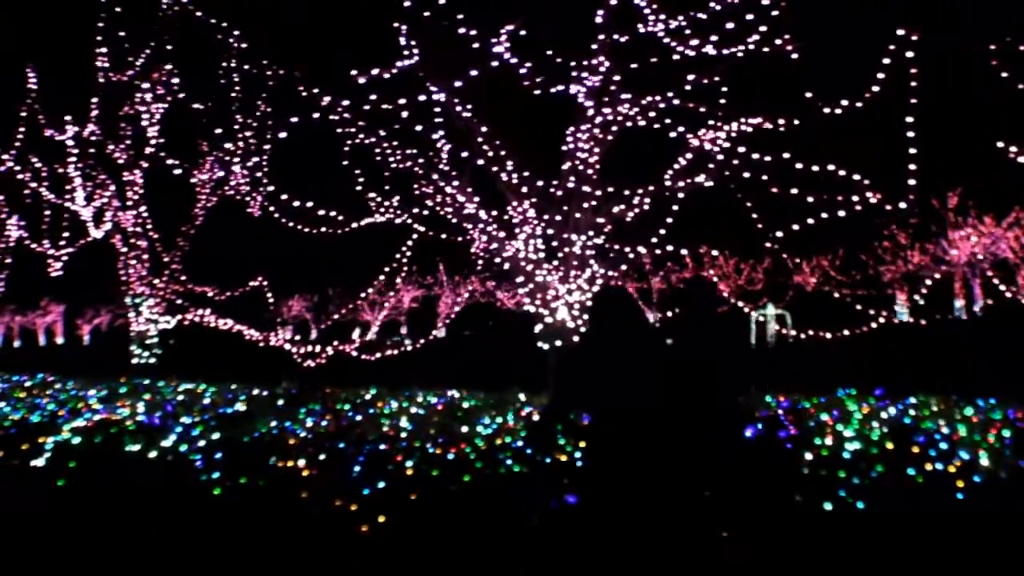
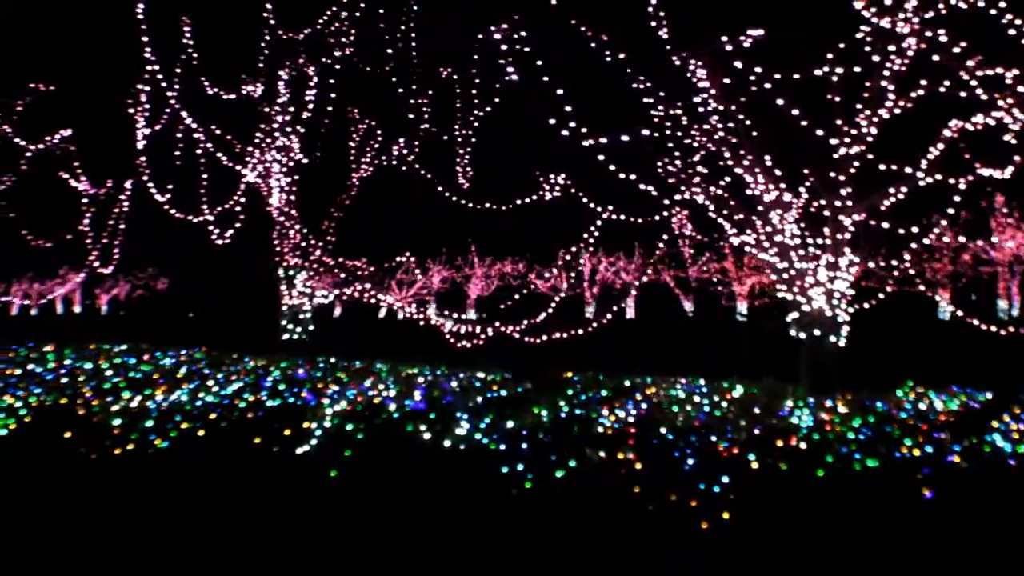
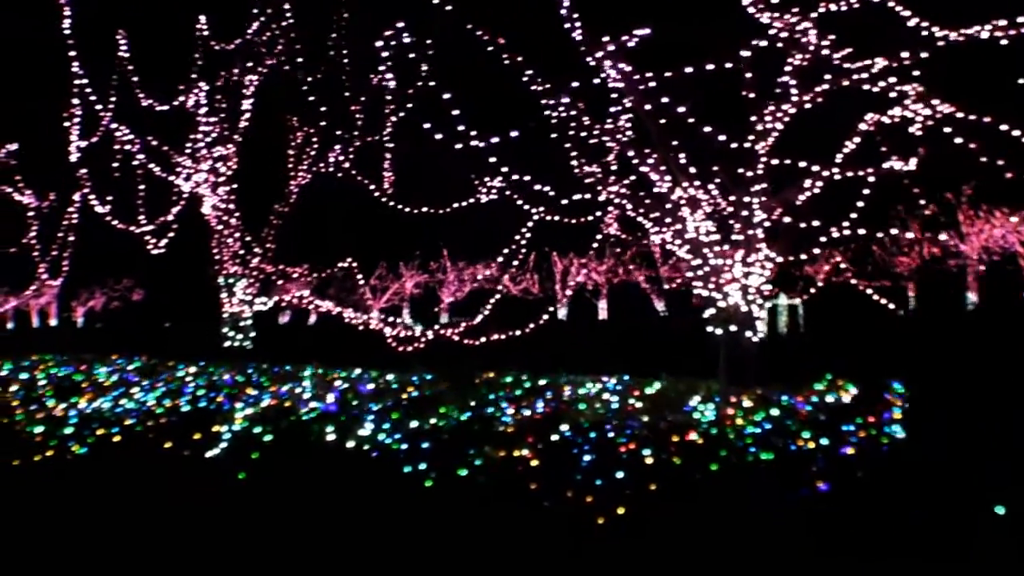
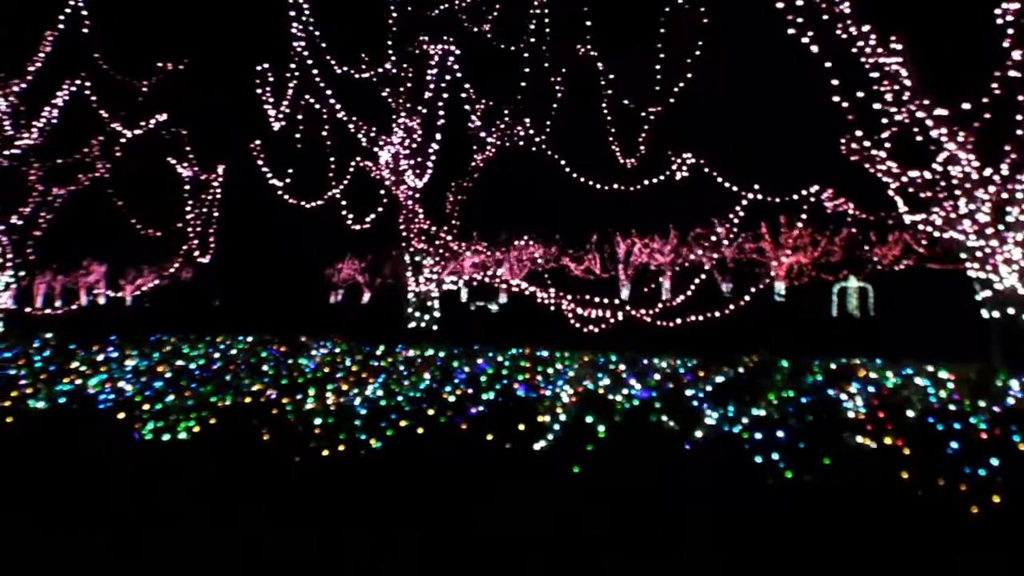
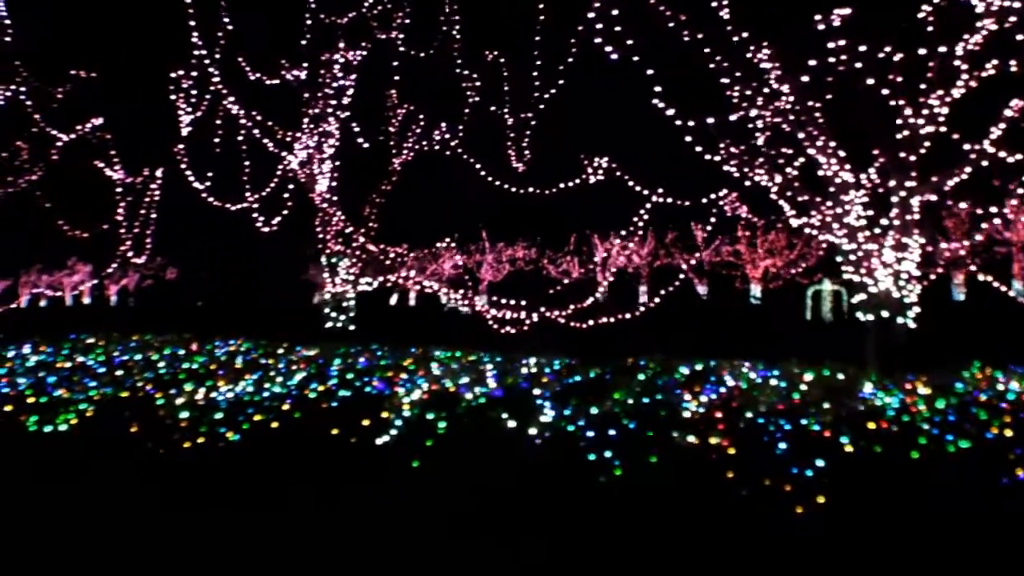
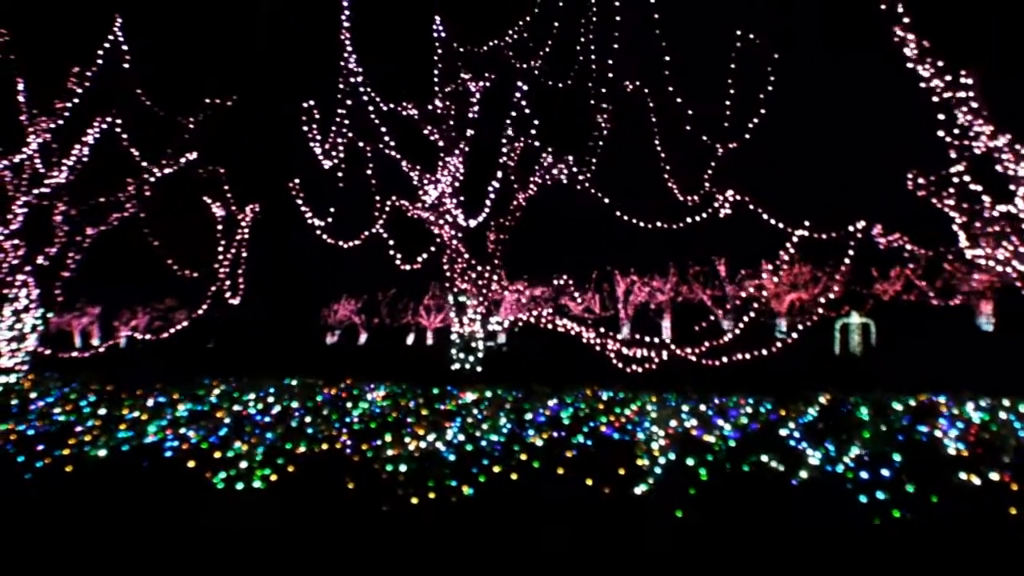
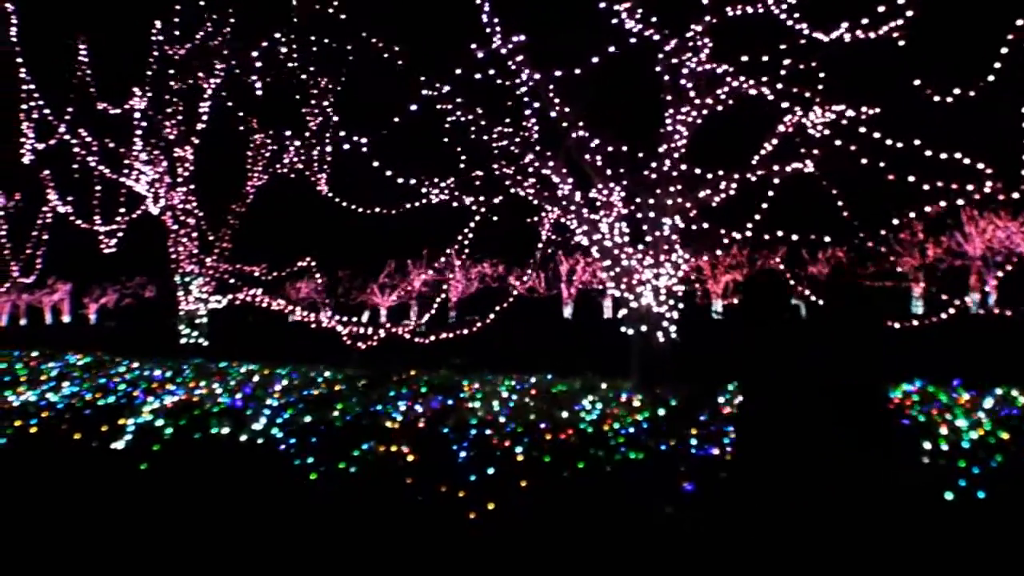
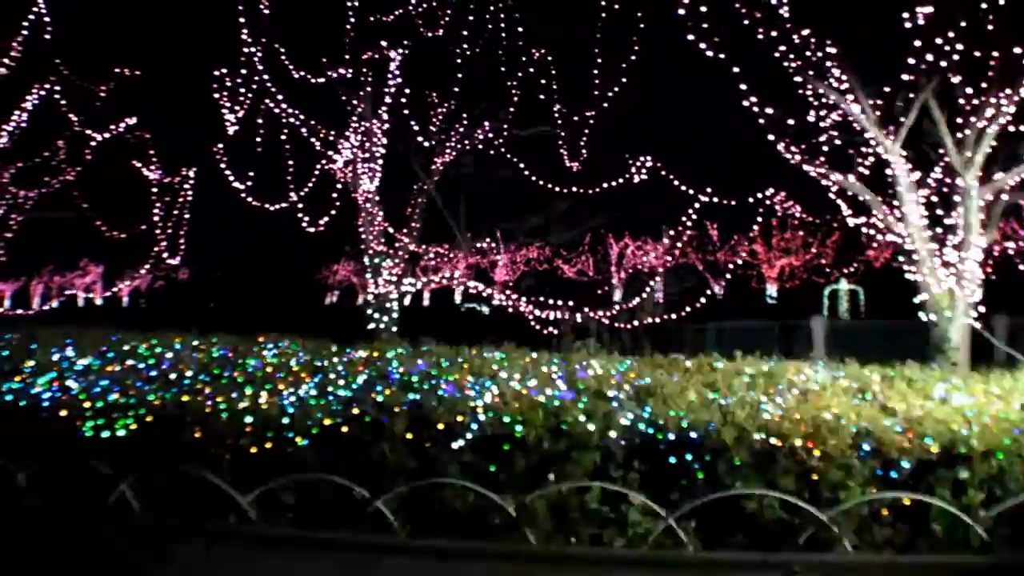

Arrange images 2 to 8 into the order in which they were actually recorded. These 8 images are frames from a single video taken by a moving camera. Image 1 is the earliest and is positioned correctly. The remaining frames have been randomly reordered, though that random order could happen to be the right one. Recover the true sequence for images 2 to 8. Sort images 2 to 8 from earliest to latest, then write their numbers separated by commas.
7, 3, 2, 5, 8, 4, 6
